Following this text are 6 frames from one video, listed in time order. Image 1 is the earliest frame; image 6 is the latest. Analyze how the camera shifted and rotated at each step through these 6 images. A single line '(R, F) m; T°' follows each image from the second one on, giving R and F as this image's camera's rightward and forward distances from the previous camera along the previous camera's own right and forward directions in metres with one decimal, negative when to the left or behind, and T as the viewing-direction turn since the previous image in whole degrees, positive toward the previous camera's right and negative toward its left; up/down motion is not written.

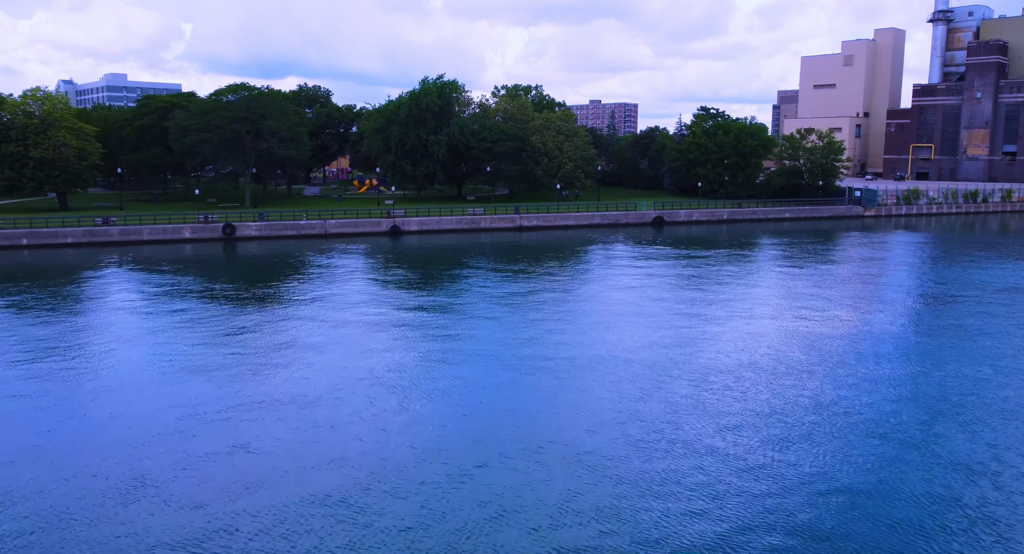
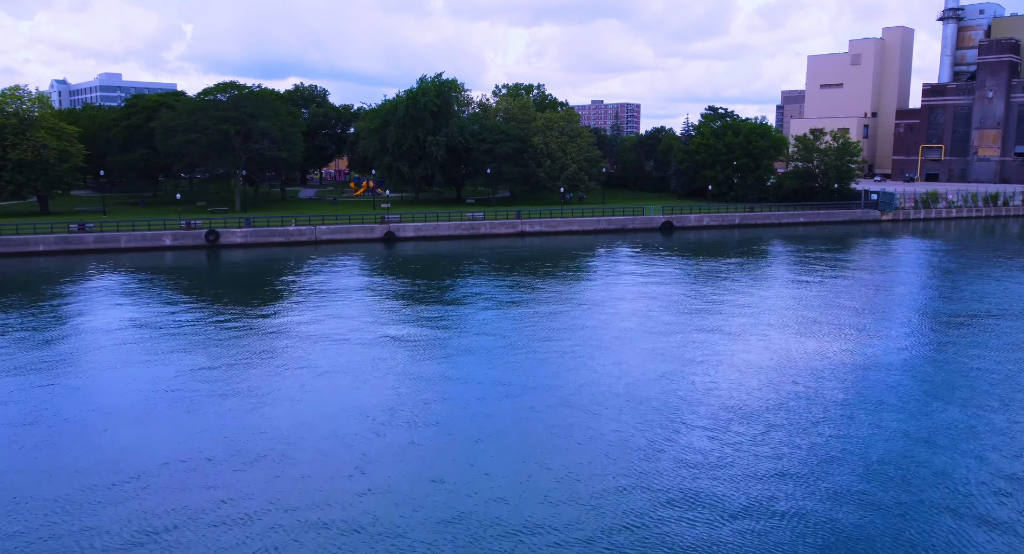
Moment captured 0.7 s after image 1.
(0.0, +2.9) m; 0°
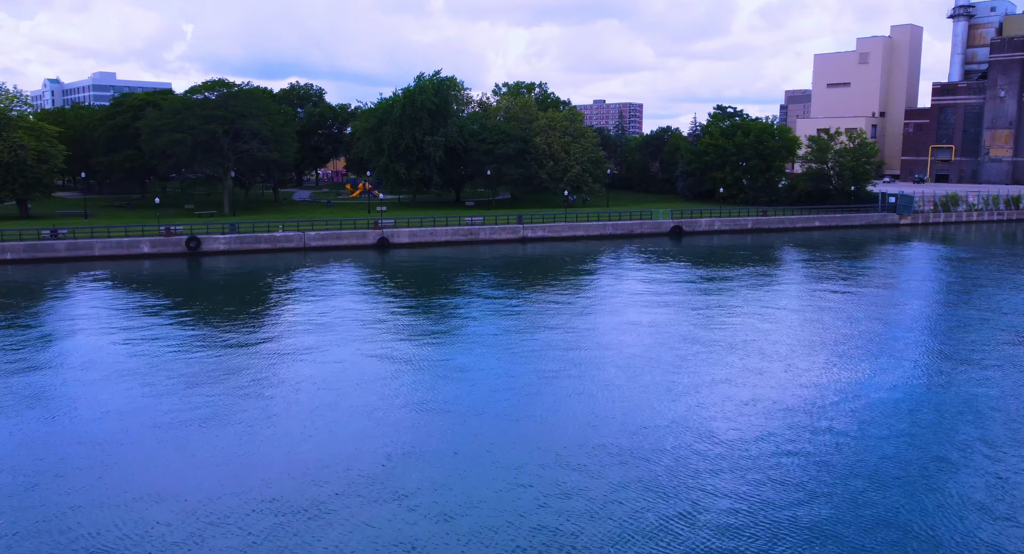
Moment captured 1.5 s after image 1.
(0.0, +3.0) m; 0°
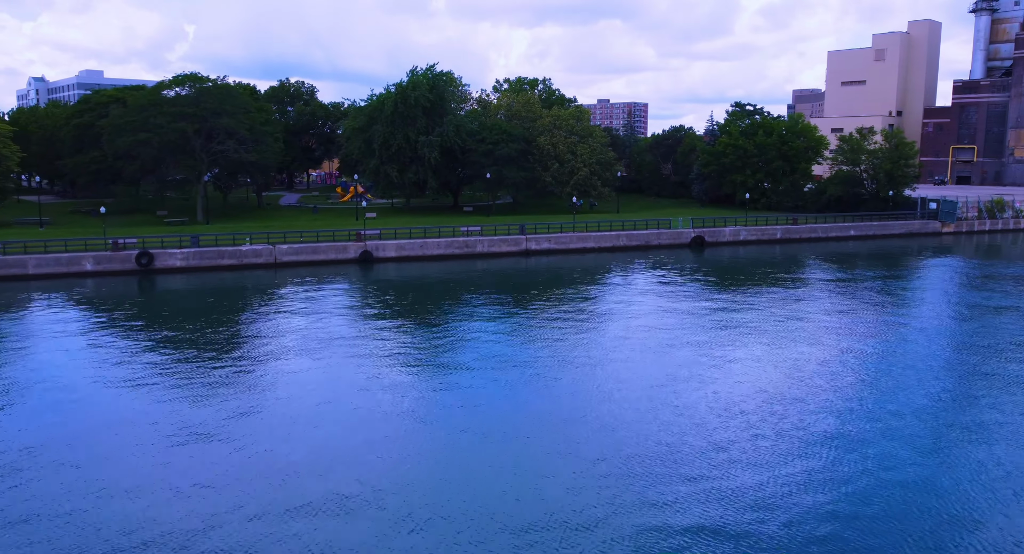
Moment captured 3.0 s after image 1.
(0.0, +6.0) m; 0°
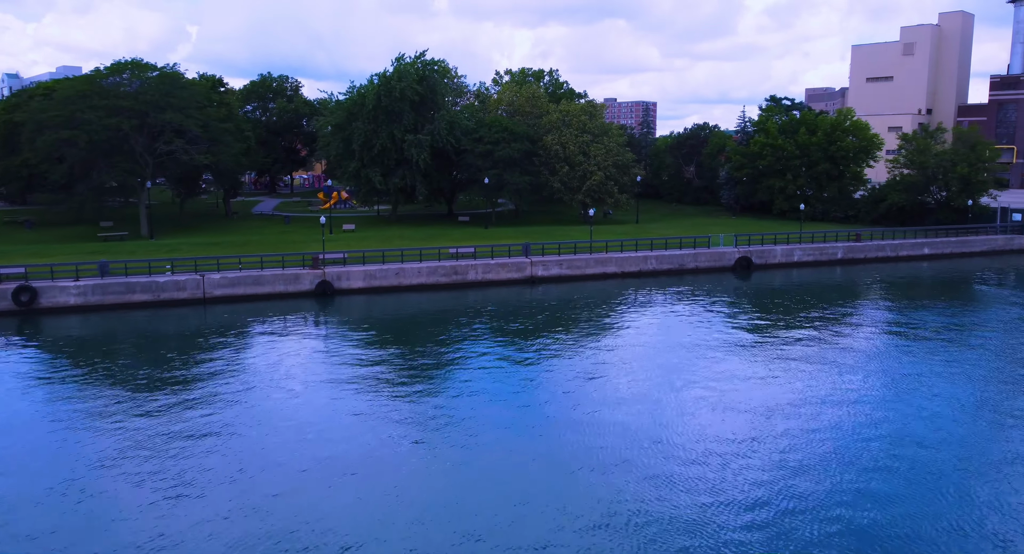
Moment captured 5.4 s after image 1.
(+0.1, +9.5) m; 0°
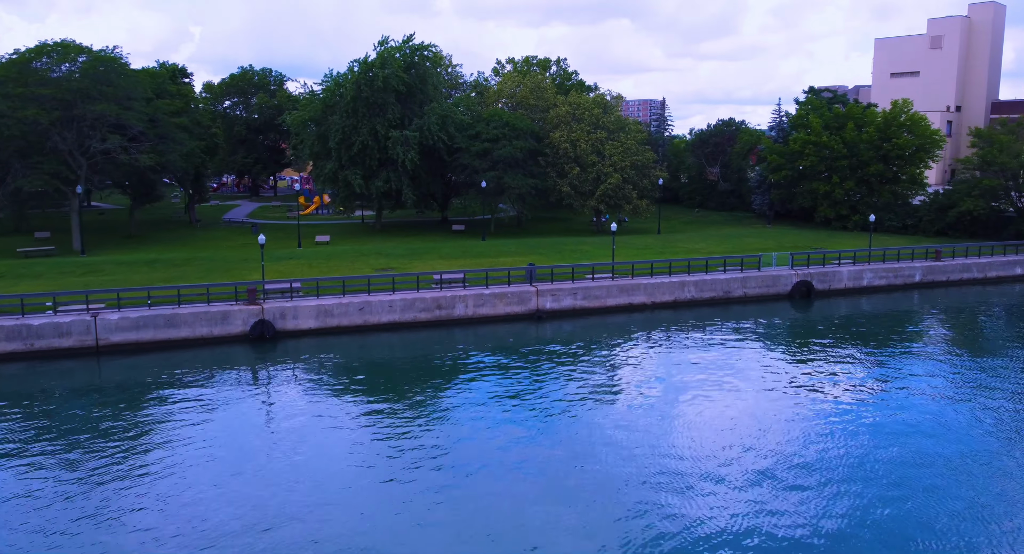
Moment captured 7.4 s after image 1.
(+0.1, +8.1) m; 0°
